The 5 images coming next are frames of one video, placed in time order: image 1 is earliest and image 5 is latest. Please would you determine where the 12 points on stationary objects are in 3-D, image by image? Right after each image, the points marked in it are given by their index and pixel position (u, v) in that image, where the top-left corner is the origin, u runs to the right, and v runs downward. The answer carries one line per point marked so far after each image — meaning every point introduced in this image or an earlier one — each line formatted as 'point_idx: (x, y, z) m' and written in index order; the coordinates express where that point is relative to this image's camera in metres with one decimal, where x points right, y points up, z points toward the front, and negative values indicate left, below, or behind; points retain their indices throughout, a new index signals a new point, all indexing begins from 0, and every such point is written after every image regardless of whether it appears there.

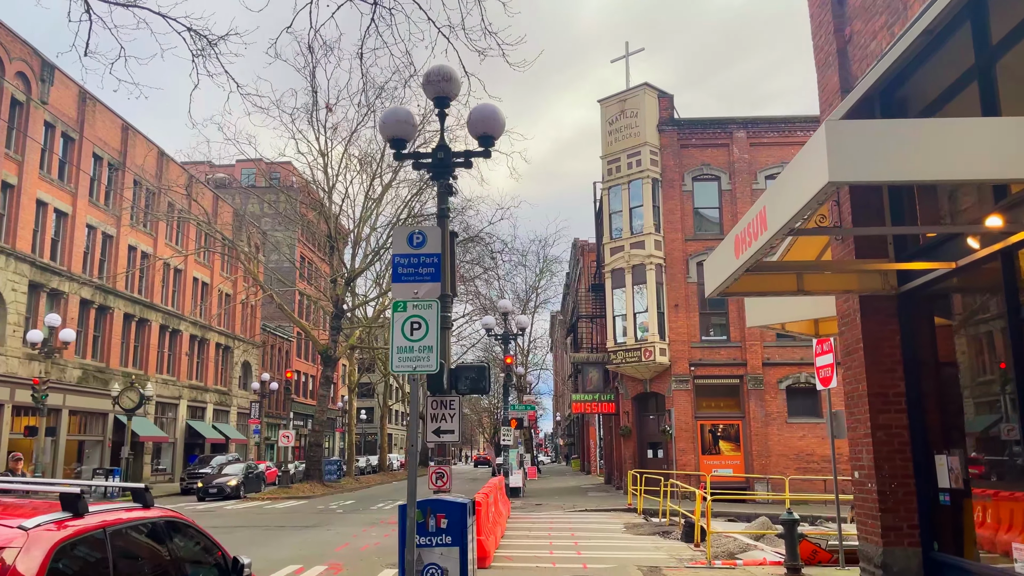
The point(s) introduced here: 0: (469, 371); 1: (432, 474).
0: (-0.5, -1.0, +9.3) m
1: (-1.0, -2.2, +9.2) m
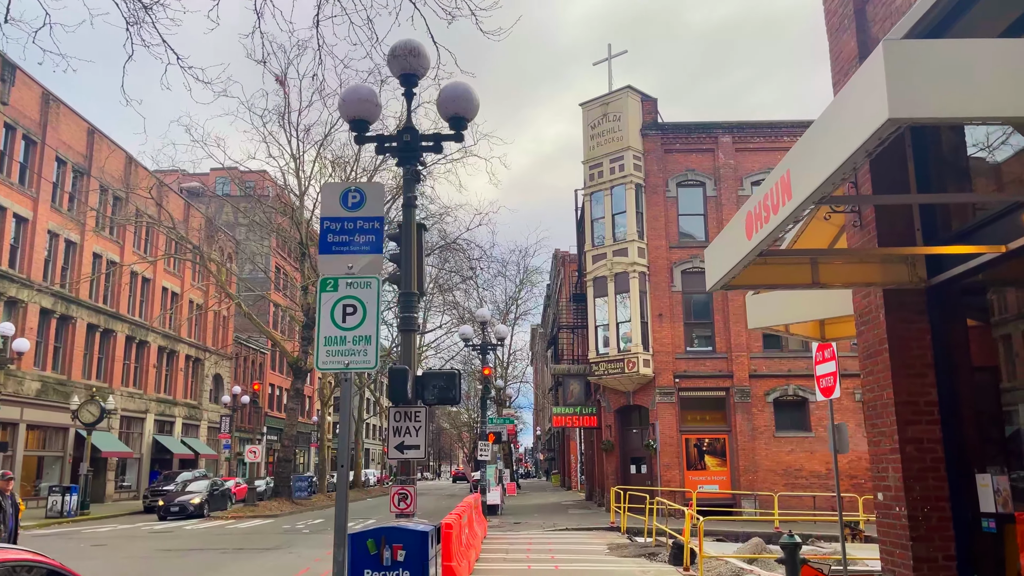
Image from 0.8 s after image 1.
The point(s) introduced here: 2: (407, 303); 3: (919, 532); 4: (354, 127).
0: (-0.8, -1.0, +8.3) m
1: (-1.3, -2.2, +8.2) m
2: (-1.2, -0.2, +8.5) m
3: (+3.2, -1.9, +5.9) m
4: (-1.8, +1.9, +8.9) m
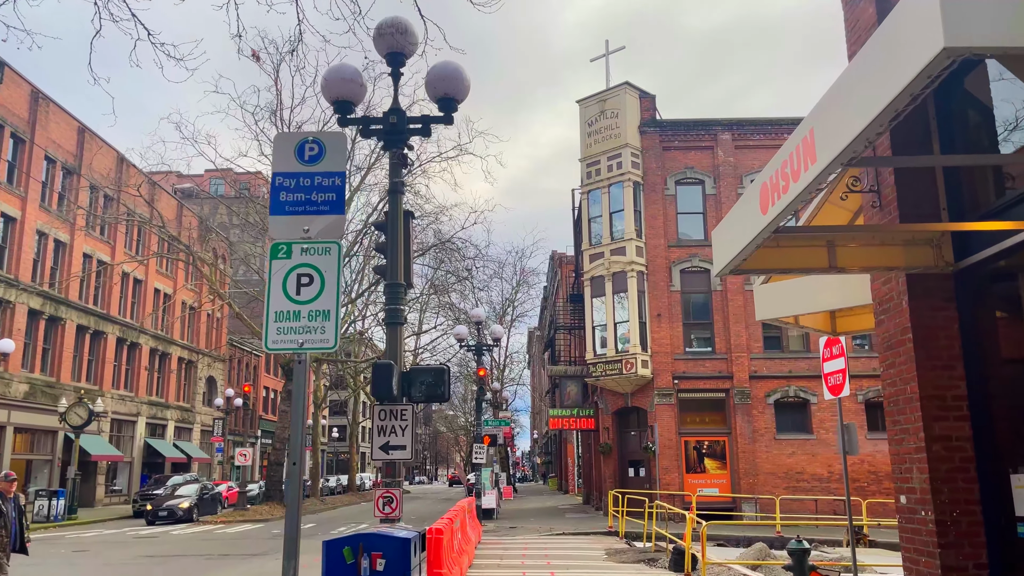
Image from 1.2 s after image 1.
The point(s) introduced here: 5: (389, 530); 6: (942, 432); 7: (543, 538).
0: (-0.9, -0.9, +7.8) m
1: (-1.4, -2.1, +7.7) m
2: (-1.2, -0.1, +8.0) m
3: (+3.1, -1.8, +5.5) m
4: (-1.9, +2.0, +8.4) m
5: (-1.0, -2.0, +6.4) m
6: (+3.2, -1.1, +5.6) m
7: (+0.8, -6.5, +19.9) m
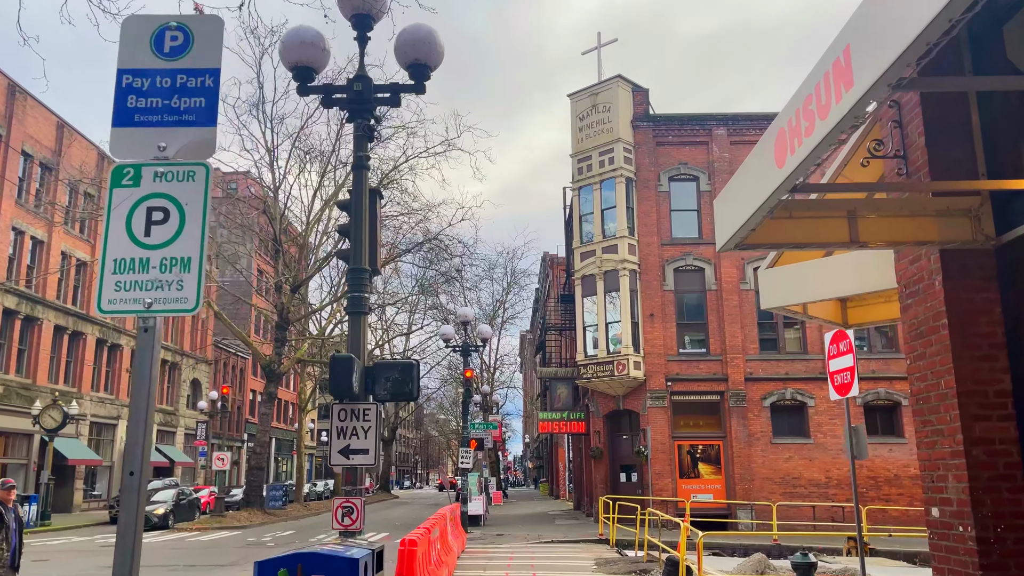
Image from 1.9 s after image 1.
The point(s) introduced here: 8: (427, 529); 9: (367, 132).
0: (-1.1, -0.8, +7.0) m
1: (-1.6, -2.0, +6.8) m
2: (-1.5, +0.1, +7.2) m
3: (+2.9, -1.7, +4.7) m
4: (-2.1, +2.1, +7.6) m
5: (-1.2, -1.9, +5.6) m
6: (+3.0, -0.9, +4.8) m
7: (+0.5, -6.4, +19.1) m
8: (-1.3, -3.6, +11.3) m
9: (-1.4, +1.5, +7.4) m
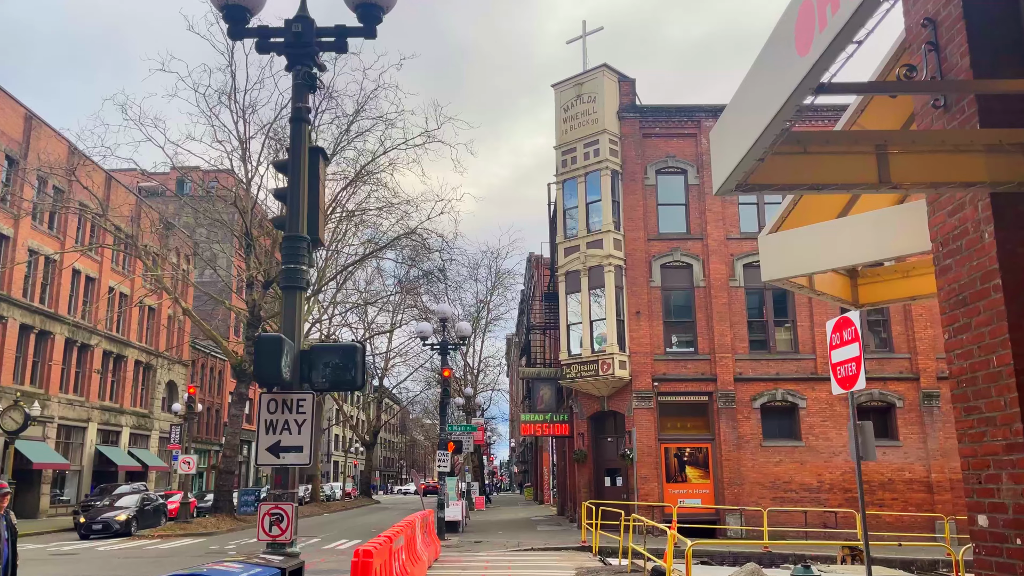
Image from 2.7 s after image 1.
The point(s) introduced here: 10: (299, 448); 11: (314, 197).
0: (-1.4, -0.5, +6.0) m
1: (-1.9, -1.7, +5.8) m
2: (-1.8, +0.3, +6.2) m
3: (+2.6, -1.4, +3.7) m
4: (-2.5, +2.3, +6.6) m
5: (-1.5, -1.6, +4.6) m
6: (+2.7, -0.7, +3.9) m
7: (-0.1, -6.3, +18.0) m
8: (-1.6, -3.4, +10.2) m
9: (-1.7, +1.8, +6.5) m
10: (-1.6, -1.2, +5.8) m
11: (-1.7, +0.8, +6.5) m
